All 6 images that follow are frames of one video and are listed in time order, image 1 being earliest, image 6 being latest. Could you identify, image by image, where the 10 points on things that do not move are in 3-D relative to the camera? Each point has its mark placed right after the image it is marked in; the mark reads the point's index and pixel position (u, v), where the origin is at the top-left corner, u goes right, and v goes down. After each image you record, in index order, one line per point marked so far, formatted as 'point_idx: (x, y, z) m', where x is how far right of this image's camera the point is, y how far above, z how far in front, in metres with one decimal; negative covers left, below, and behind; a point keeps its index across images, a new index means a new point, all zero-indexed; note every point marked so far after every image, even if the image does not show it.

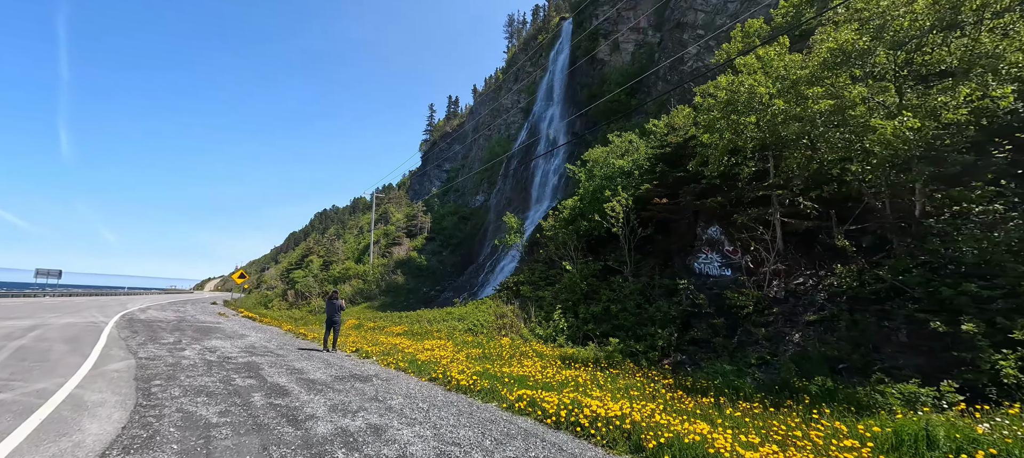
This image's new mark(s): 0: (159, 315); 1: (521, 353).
0: (-14.6, -3.5, +17.7) m
1: (+0.3, -3.1, +10.7) m
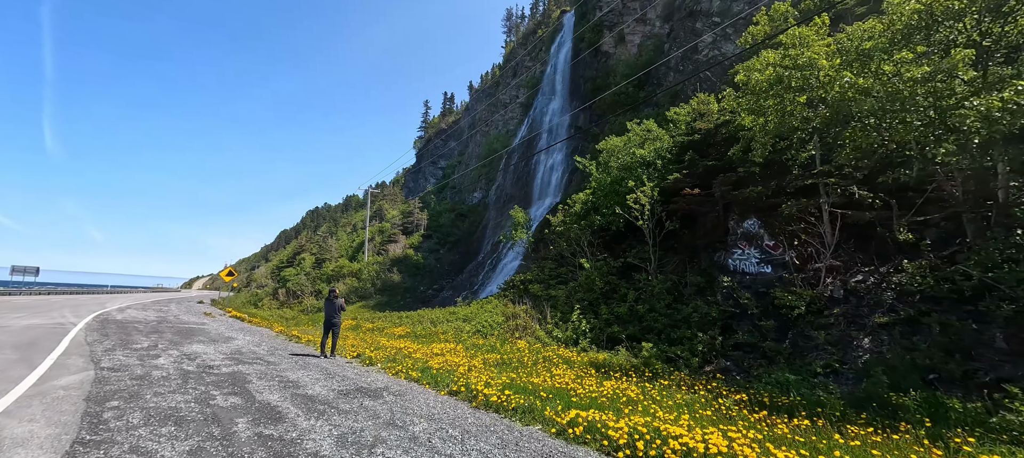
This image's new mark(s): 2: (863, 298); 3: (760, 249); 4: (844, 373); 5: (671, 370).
0: (-14.2, -3.3, +16.3) m
1: (+0.8, -2.9, +9.5) m
2: (+7.1, -1.4, +8.7) m
3: (+6.4, -0.5, +11.1) m
4: (+5.8, -2.5, +7.6) m
5: (+3.0, -2.7, +8.3) m
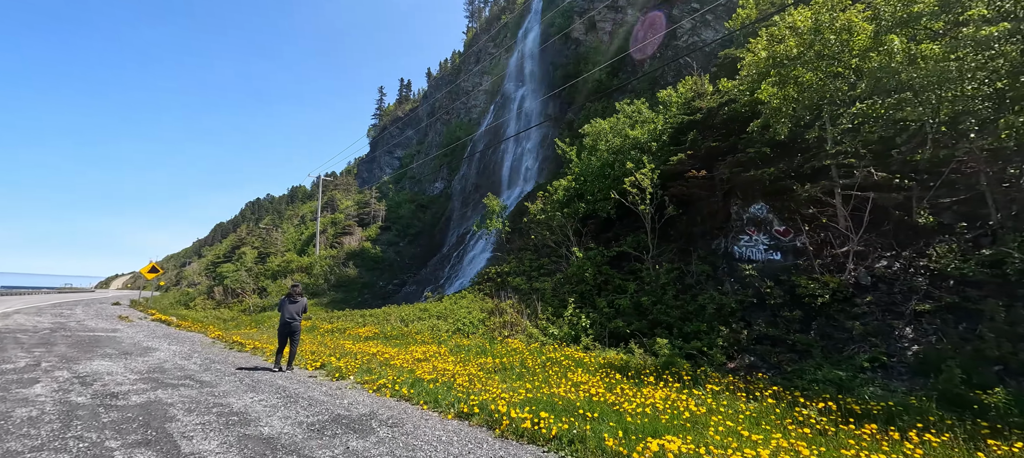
0: (-14.9, -2.8, +13.2) m
1: (+0.7, -2.5, +8.2) m
2: (+7.1, -1.0, +8.0) m
3: (+6.2, -0.1, +10.3) m
4: (+6.0, -2.2, +6.7) m
5: (+3.2, -2.4, +7.2) m
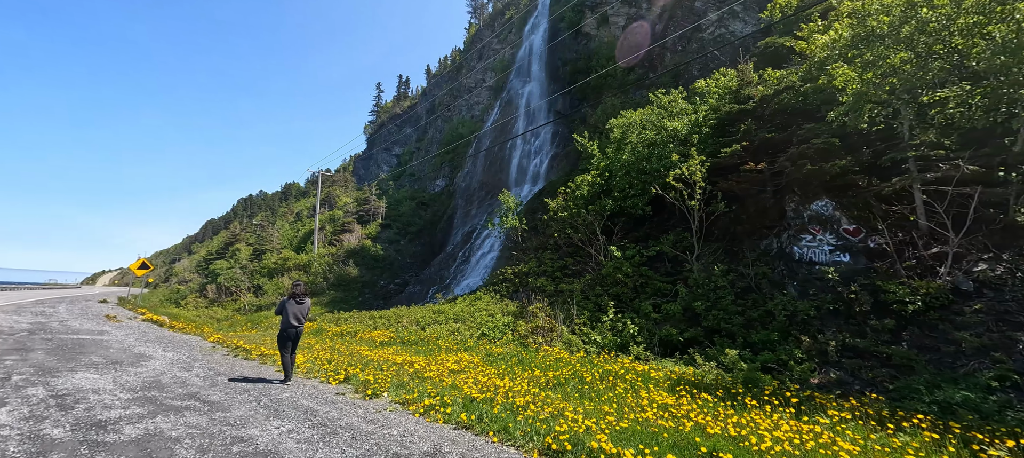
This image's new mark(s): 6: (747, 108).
0: (-14.1, -2.6, +11.9) m
1: (+1.6, -2.4, +7.1) m
2: (+8.0, -1.0, +7.0) m
3: (+7.1, -0.1, +9.3) m
4: (+6.9, -2.1, +5.8) m
5: (+4.0, -2.3, +6.1) m
6: (+6.3, +3.3, +11.8) m
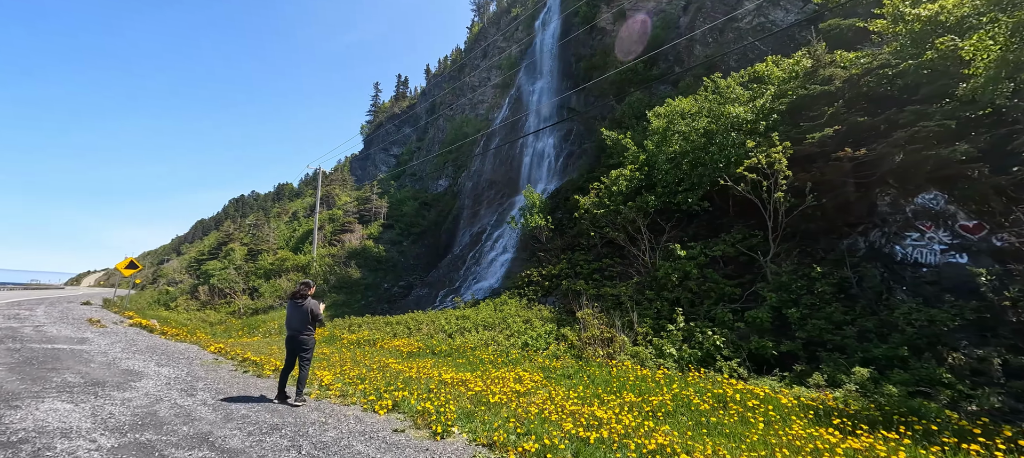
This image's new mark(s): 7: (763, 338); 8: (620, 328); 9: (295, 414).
0: (-13.0, -2.3, +10.3) m
1: (+2.8, -2.3, +5.7) m
2: (+9.2, -0.9, +5.7) m
3: (+8.2, 0.0, +8.0) m
4: (+8.1, -2.0, +4.5) m
5: (+5.2, -2.2, +4.8) m
6: (+7.4, +3.4, +10.5) m
7: (+4.6, -2.0, +7.9) m
8: (+2.4, -2.2, +9.5) m
9: (-2.5, -2.0, +4.6) m
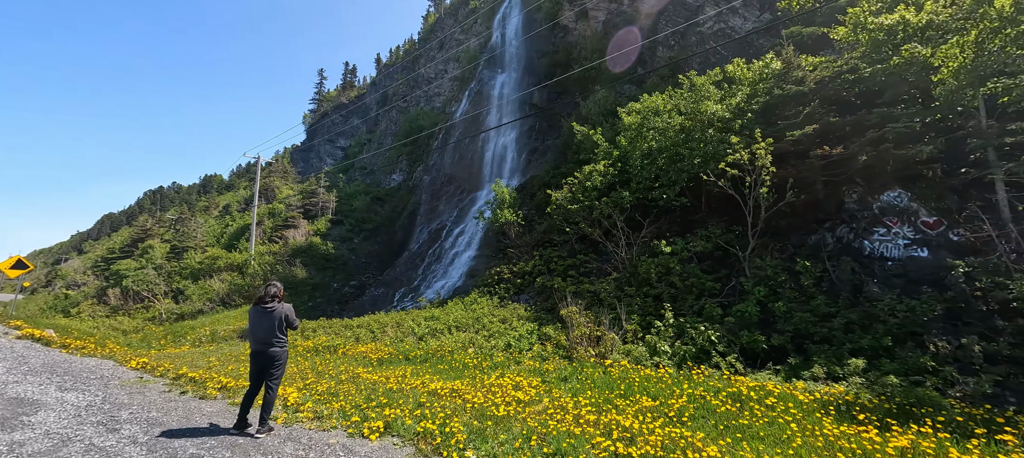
0: (-13.3, -2.1, +7.9) m
1: (+2.9, -2.1, +5.3) m
2: (+9.2, -0.8, +6.1) m
3: (+8.0, +0.1, +8.2) m
4: (+8.3, -1.9, +4.7) m
5: (+5.4, -2.0, +4.6) m
6: (+6.9, +3.5, +10.6) m
7: (+4.5, -1.9, +7.7) m
8: (+2.0, -2.1, +9.0) m
9: (-2.2, -1.8, +3.5) m
